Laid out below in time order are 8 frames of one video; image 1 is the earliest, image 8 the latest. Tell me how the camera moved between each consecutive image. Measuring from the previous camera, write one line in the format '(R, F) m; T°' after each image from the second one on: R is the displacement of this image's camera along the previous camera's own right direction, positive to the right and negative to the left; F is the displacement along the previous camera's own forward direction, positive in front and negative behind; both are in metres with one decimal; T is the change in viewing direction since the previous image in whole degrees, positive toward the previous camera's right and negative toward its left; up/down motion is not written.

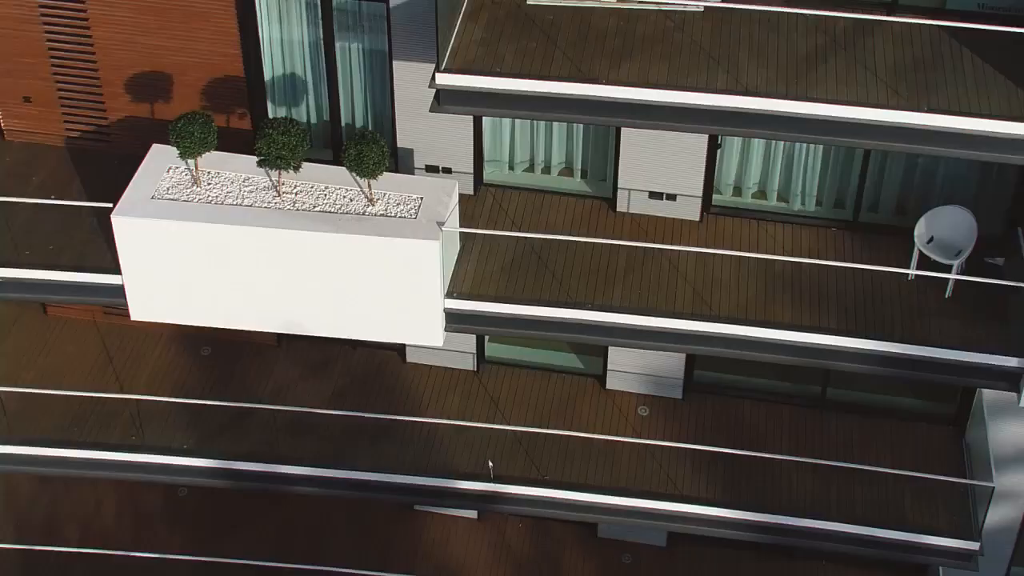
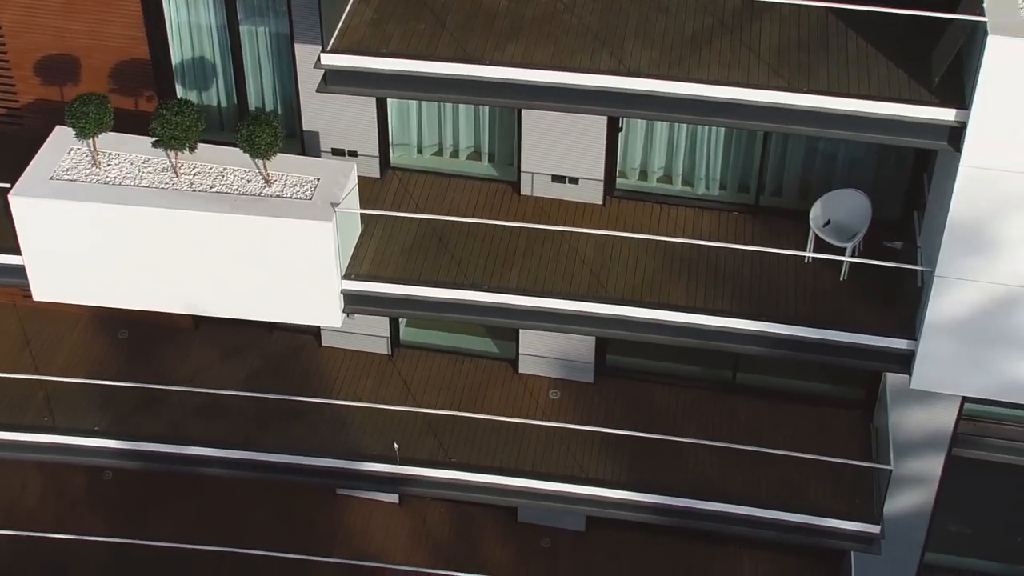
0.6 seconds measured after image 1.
(+1.1, -0.1) m; 0°
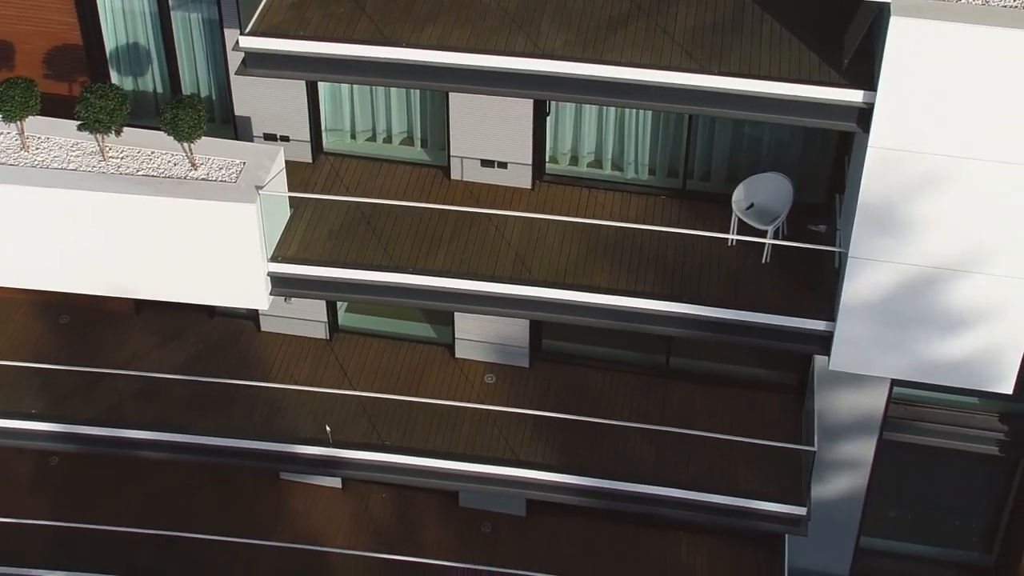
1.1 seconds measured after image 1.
(+0.8, -0.1) m; 0°
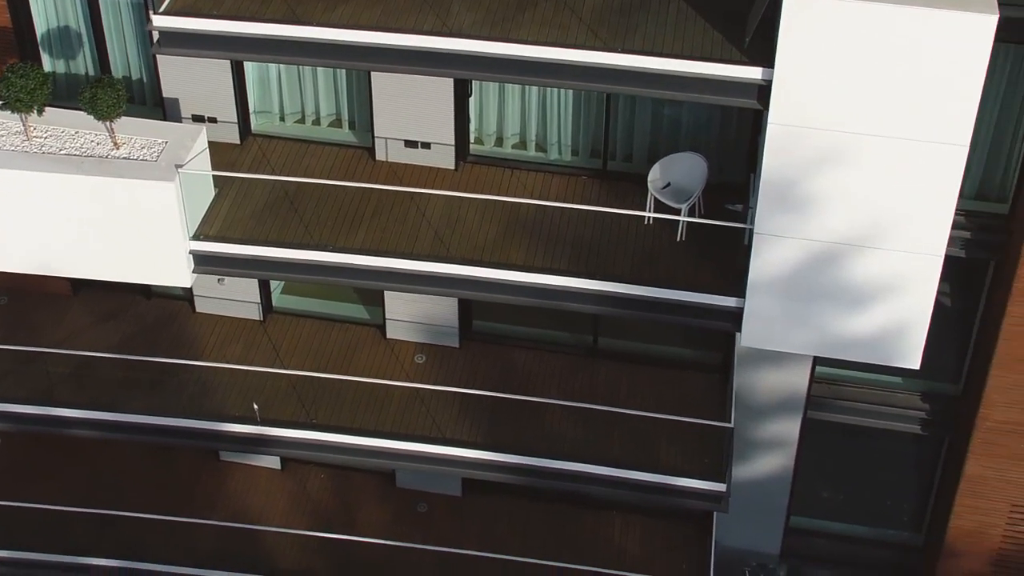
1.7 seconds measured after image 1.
(+0.9, -0.2) m; 0°
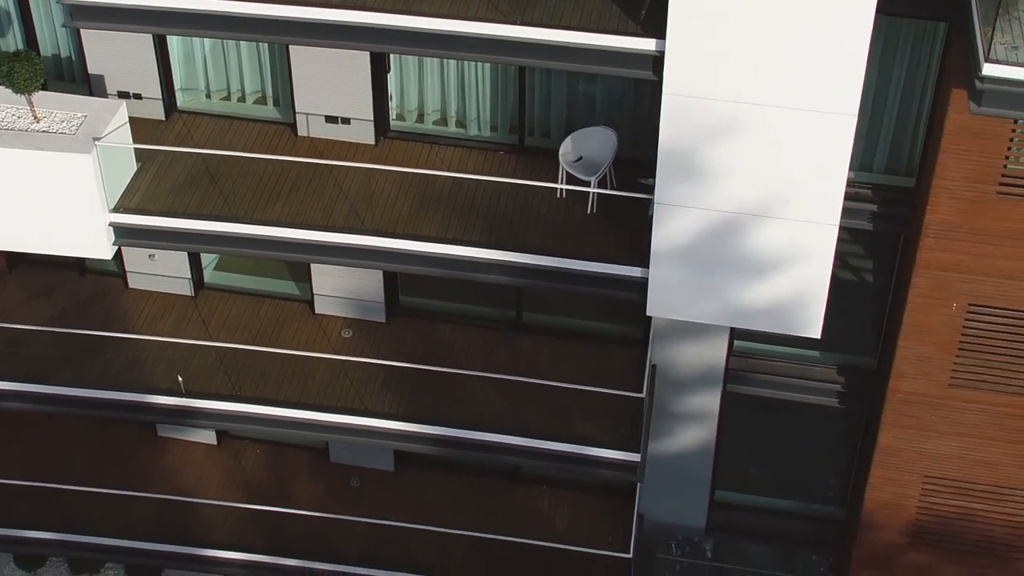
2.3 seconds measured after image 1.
(+1.0, -0.3) m; 0°
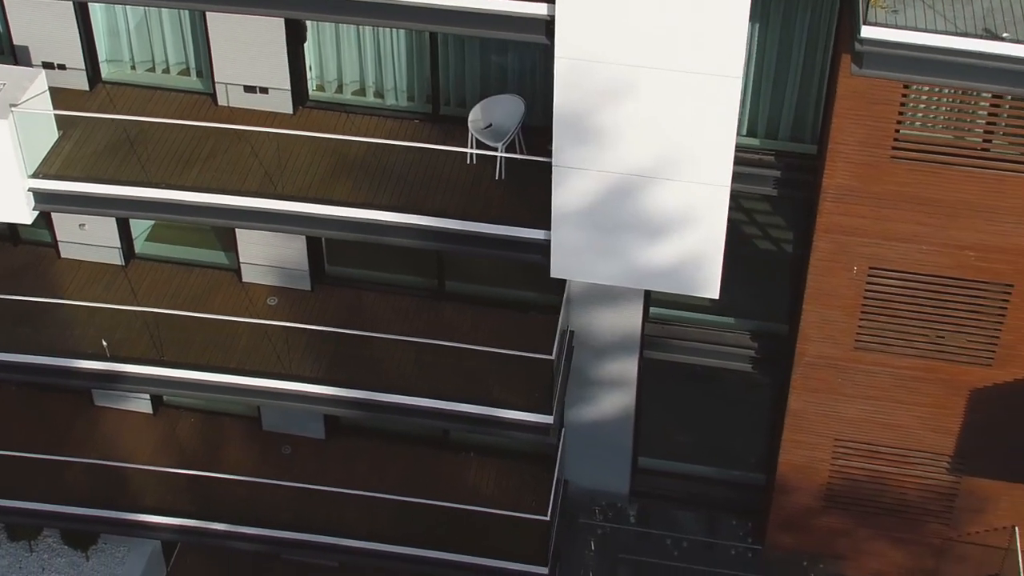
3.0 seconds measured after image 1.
(+1.0, -0.3) m; 0°
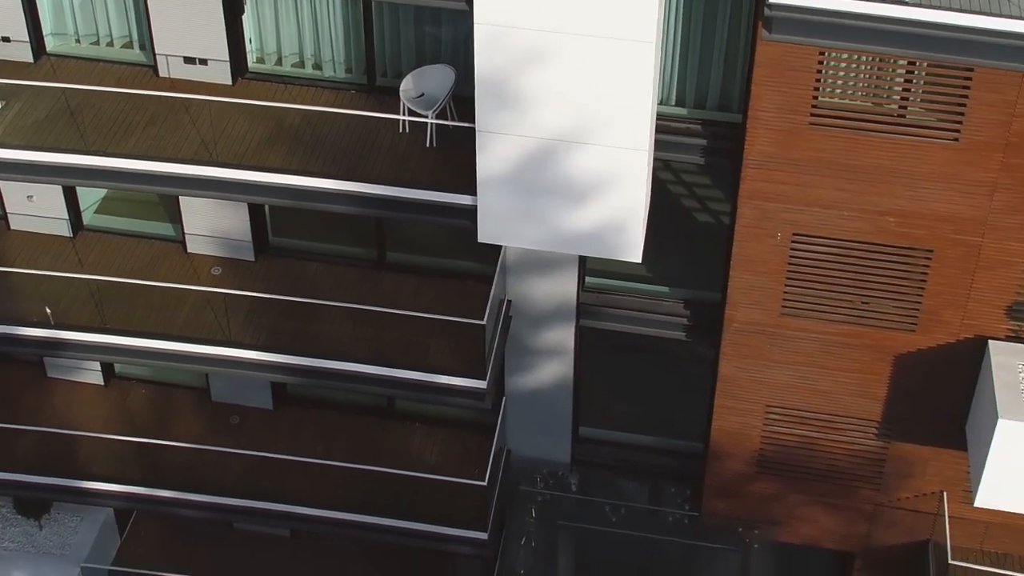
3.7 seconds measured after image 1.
(+0.8, -0.3) m; 0°
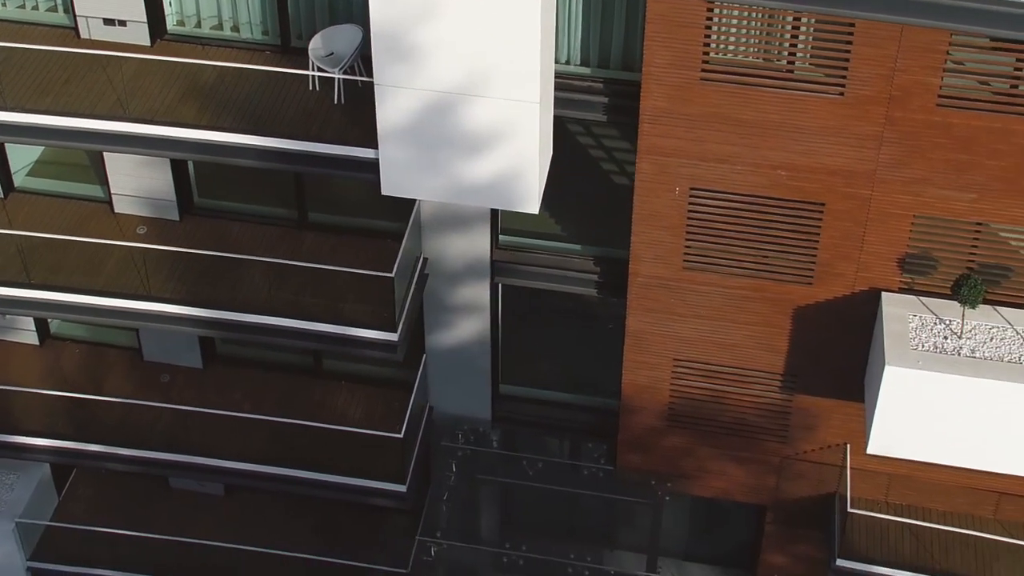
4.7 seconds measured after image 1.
(+1.1, -0.5) m; 0°
